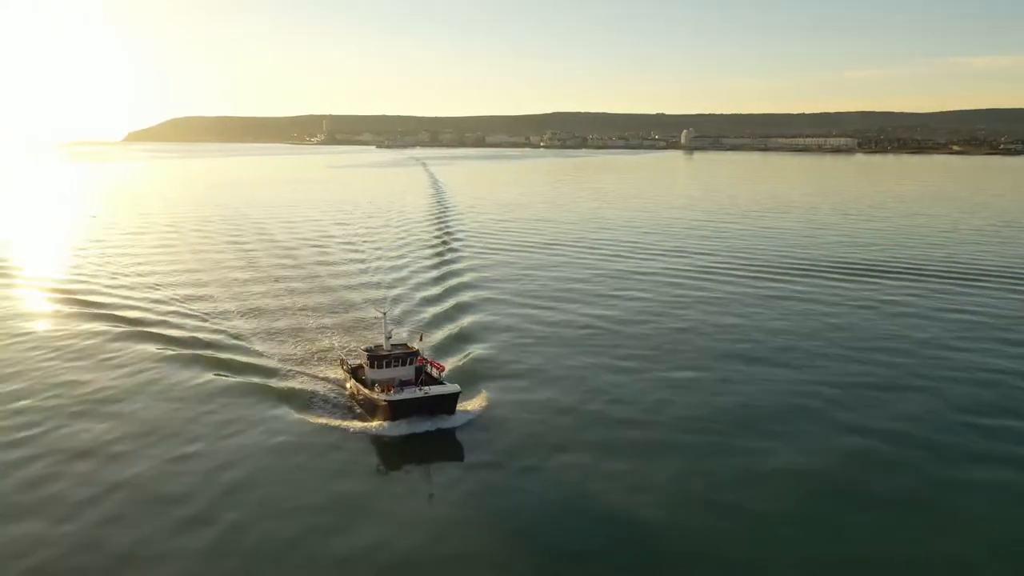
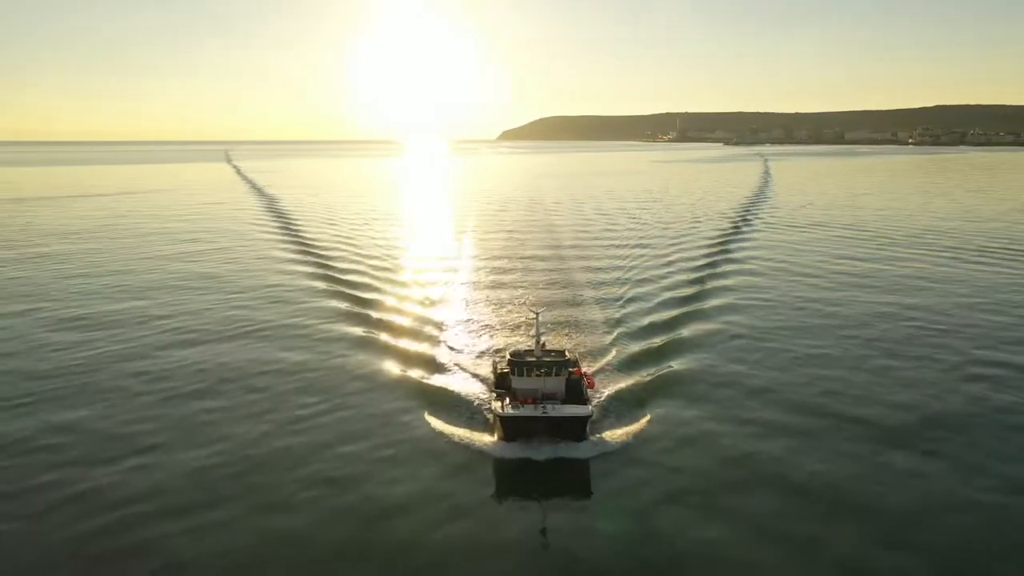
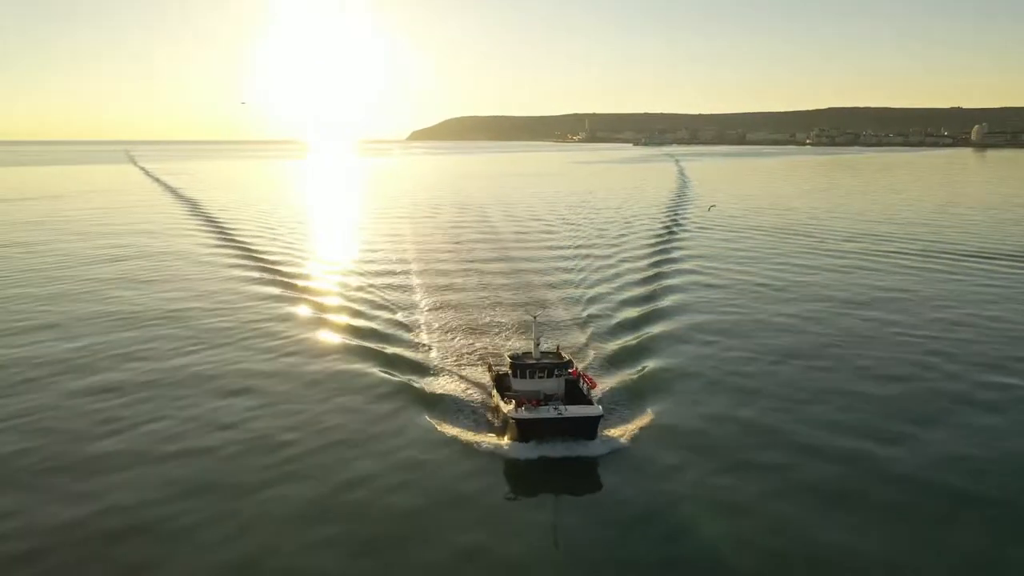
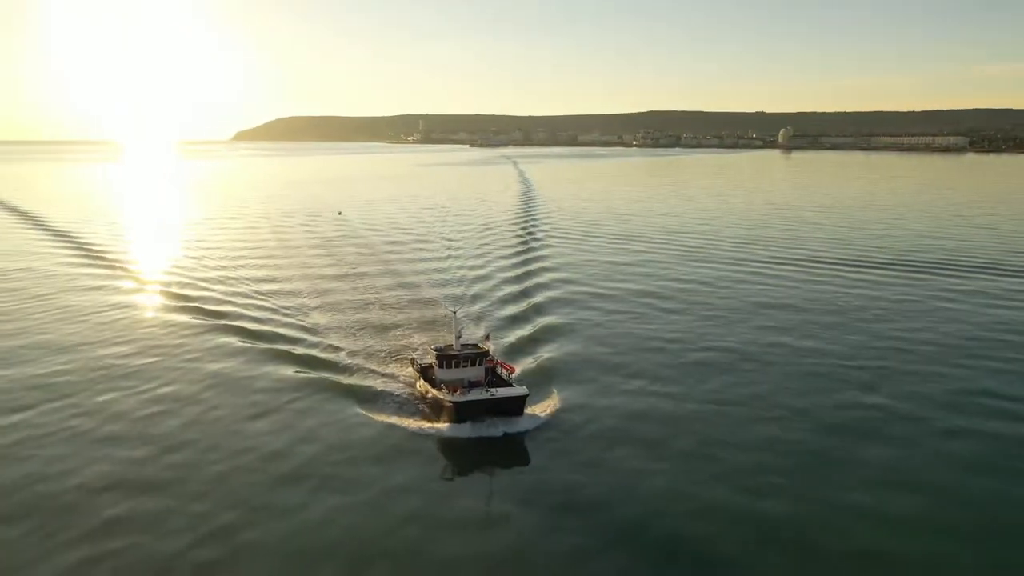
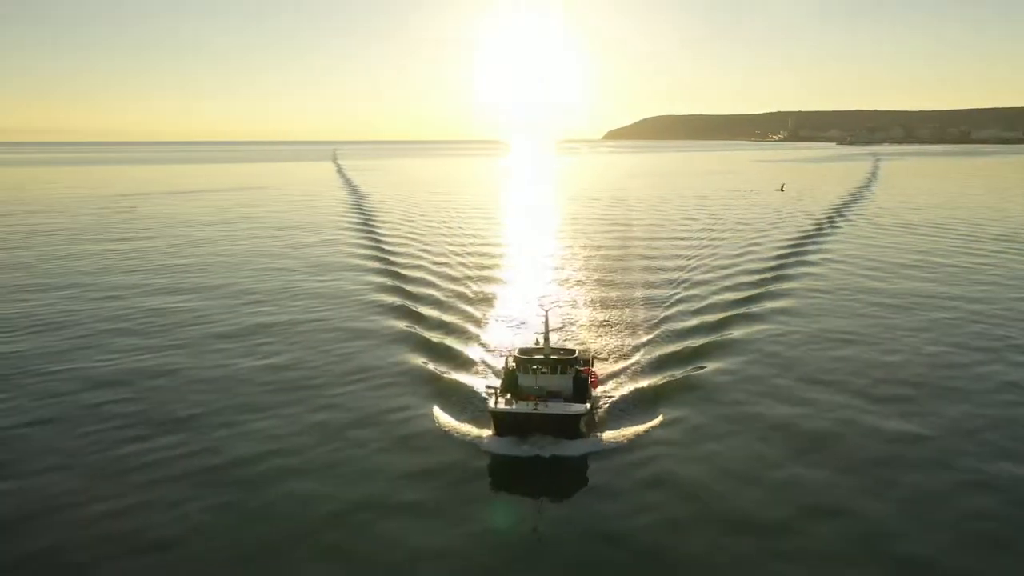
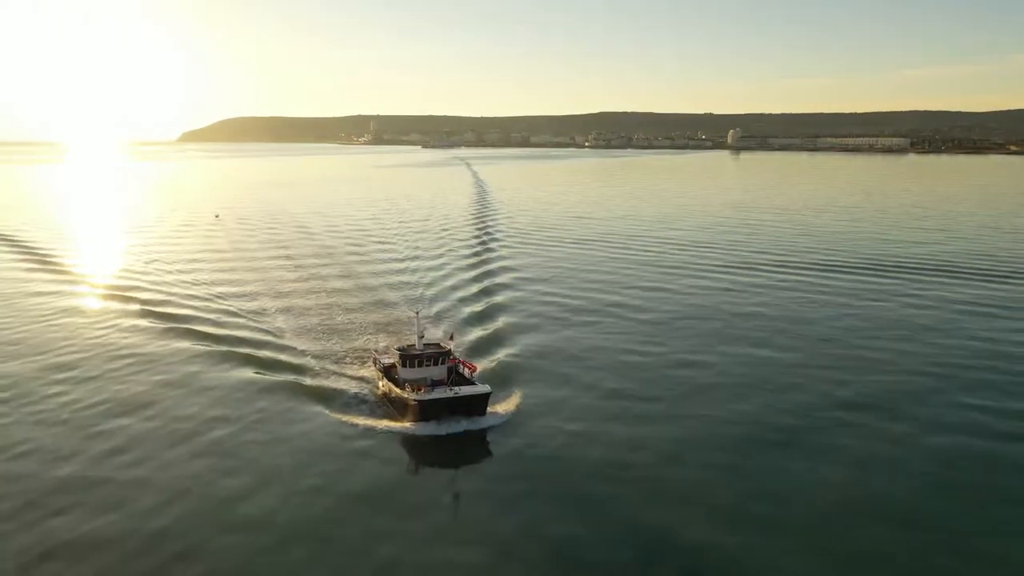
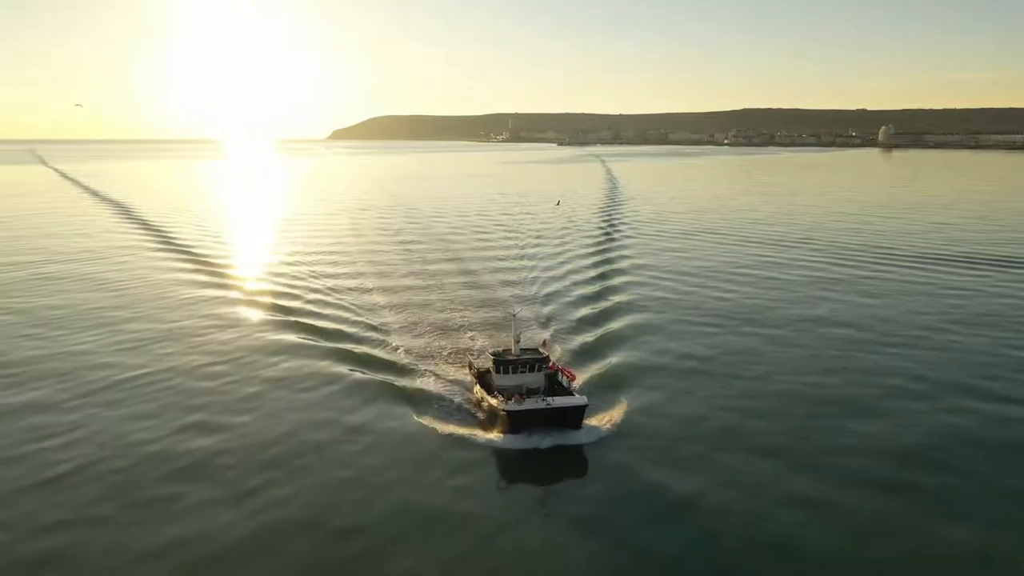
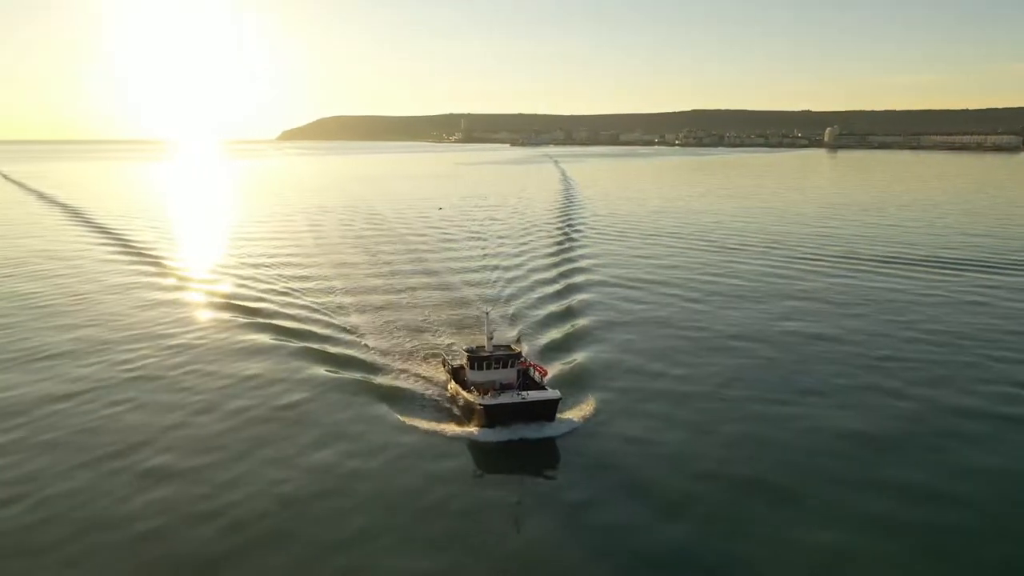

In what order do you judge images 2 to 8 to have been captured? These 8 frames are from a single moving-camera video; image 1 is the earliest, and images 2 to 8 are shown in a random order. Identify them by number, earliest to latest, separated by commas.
6, 4, 8, 7, 3, 2, 5
